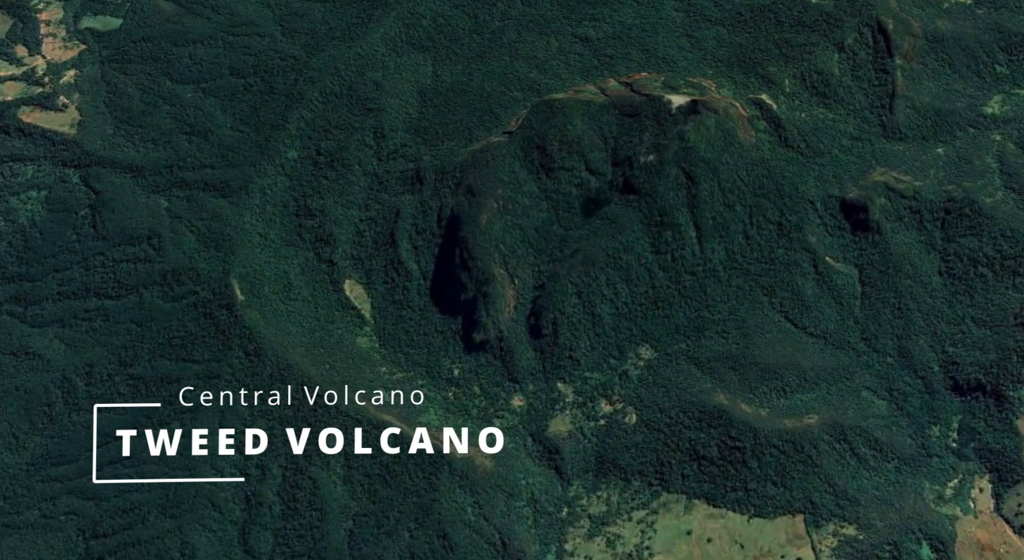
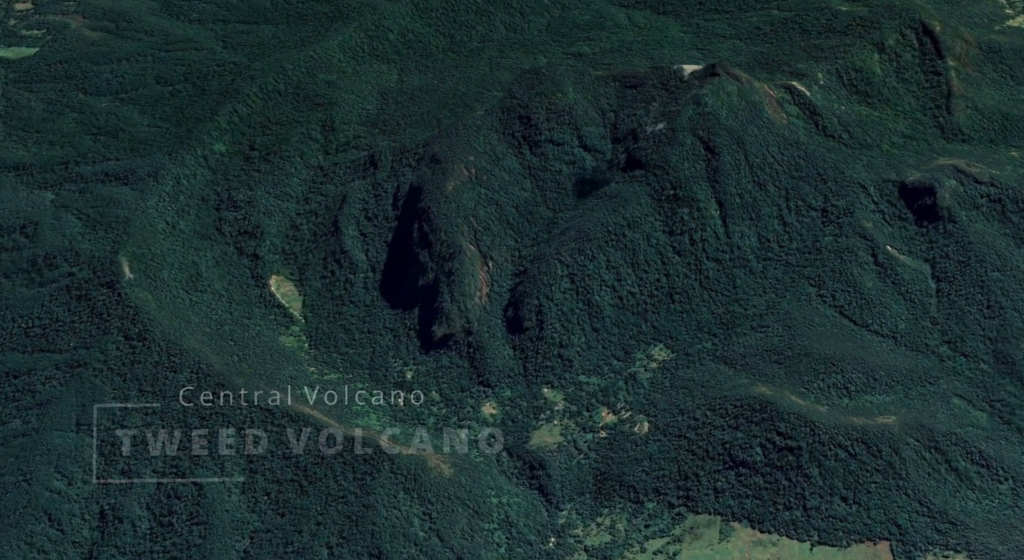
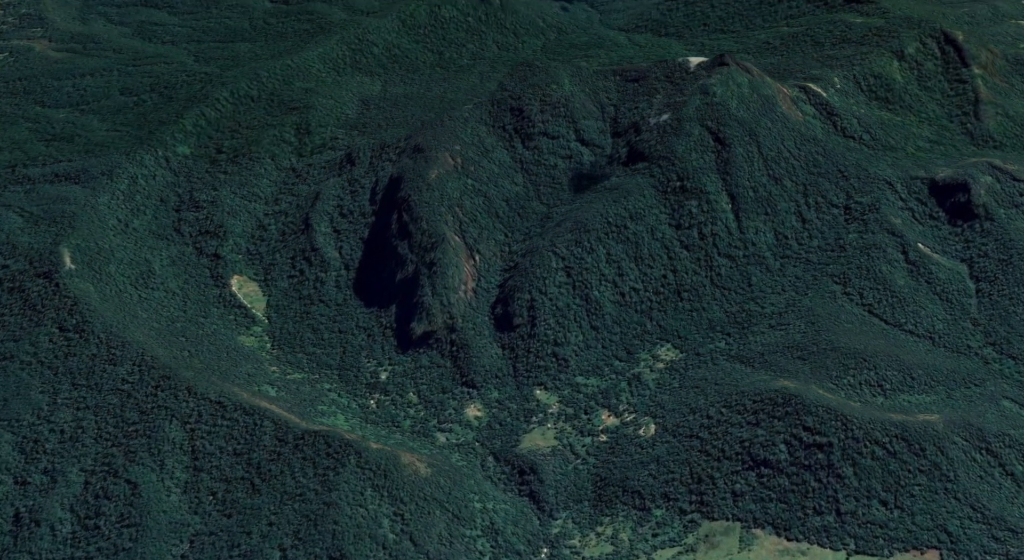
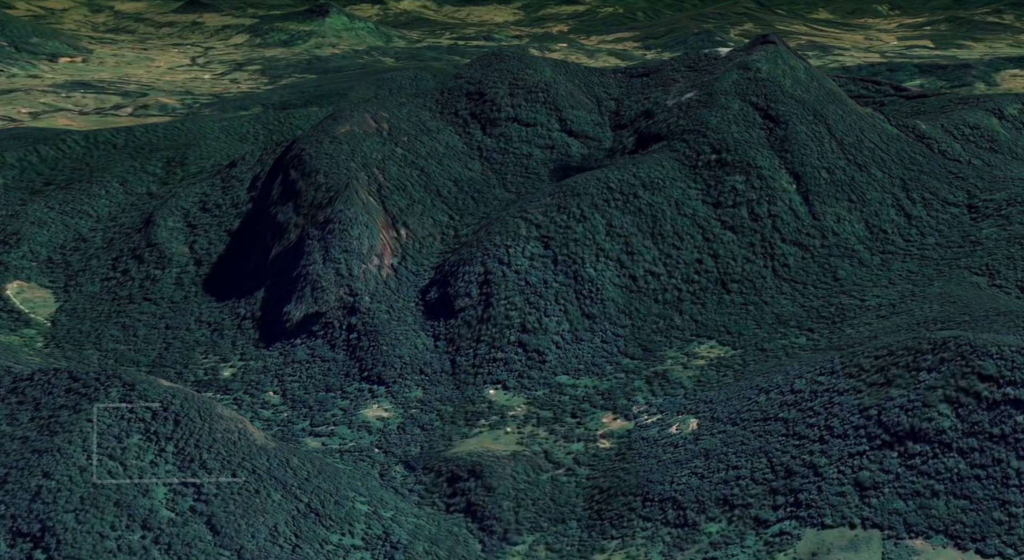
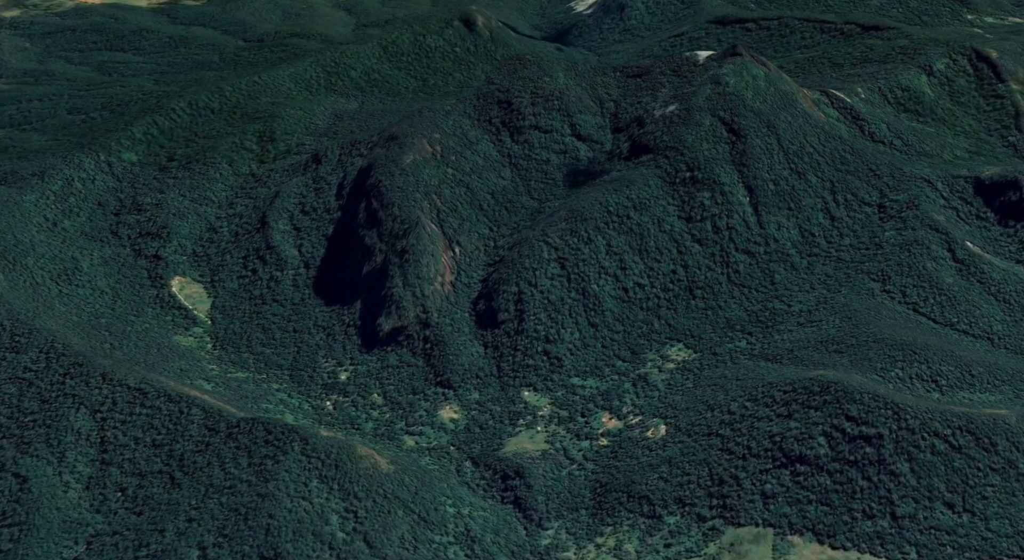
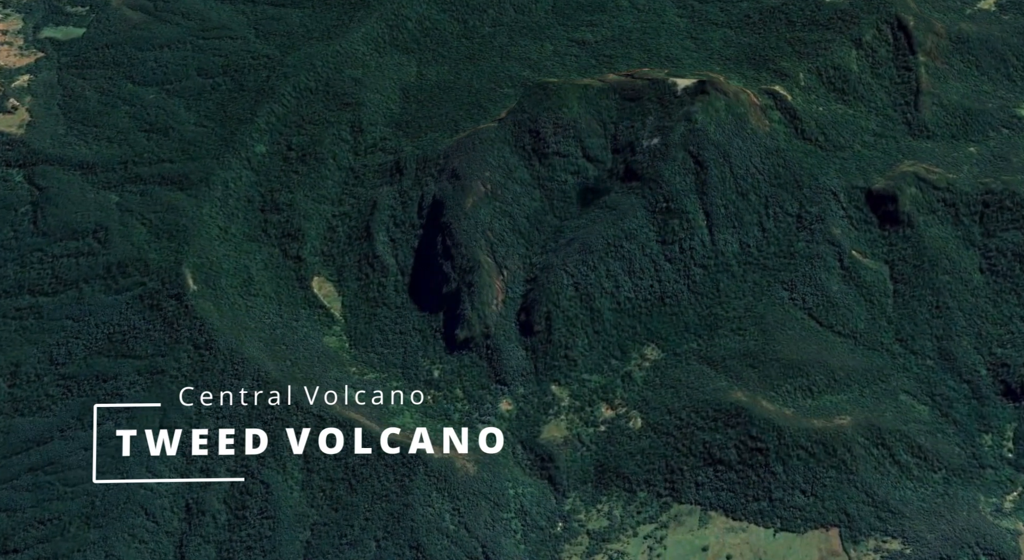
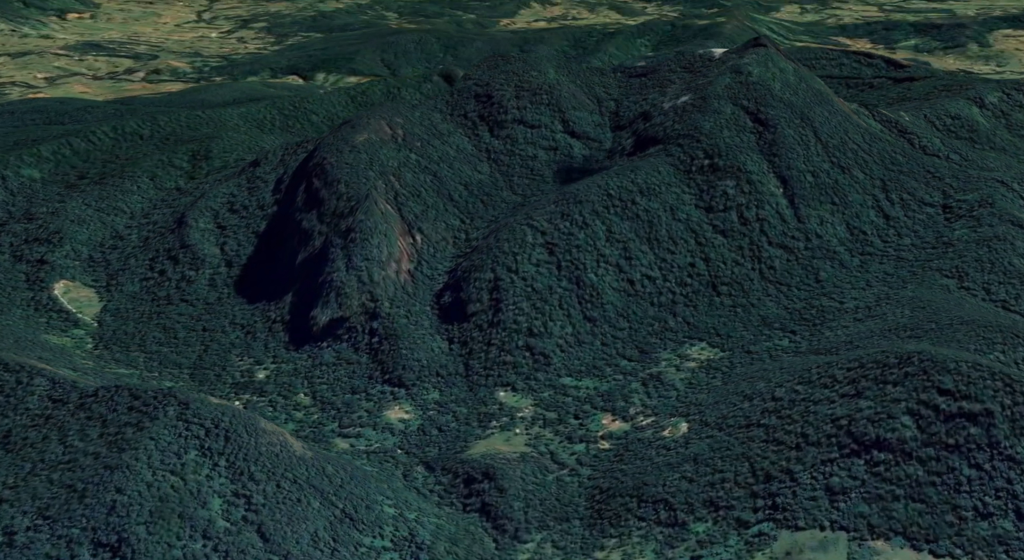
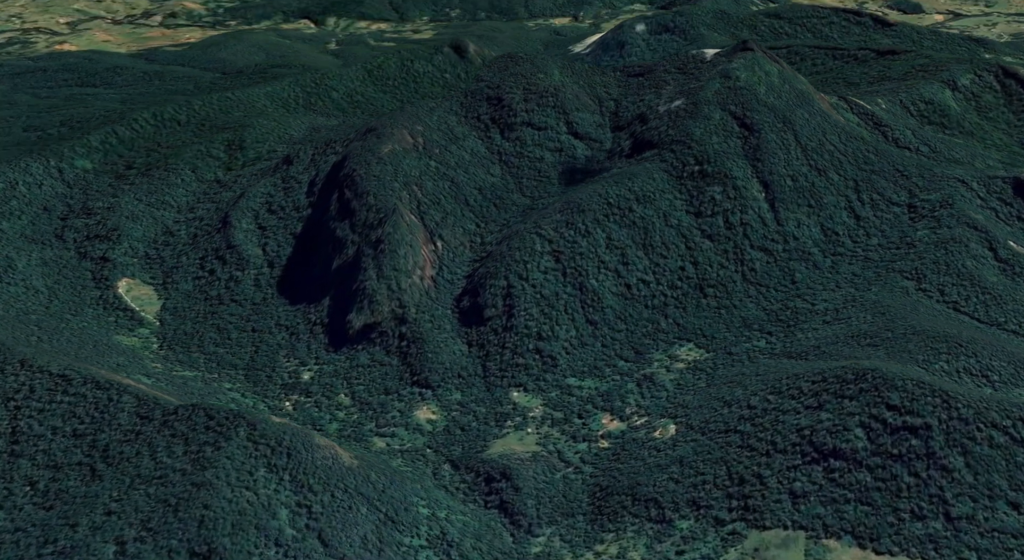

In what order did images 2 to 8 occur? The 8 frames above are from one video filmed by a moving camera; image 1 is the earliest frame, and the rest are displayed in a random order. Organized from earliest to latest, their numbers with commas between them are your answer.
6, 2, 3, 5, 8, 7, 4
